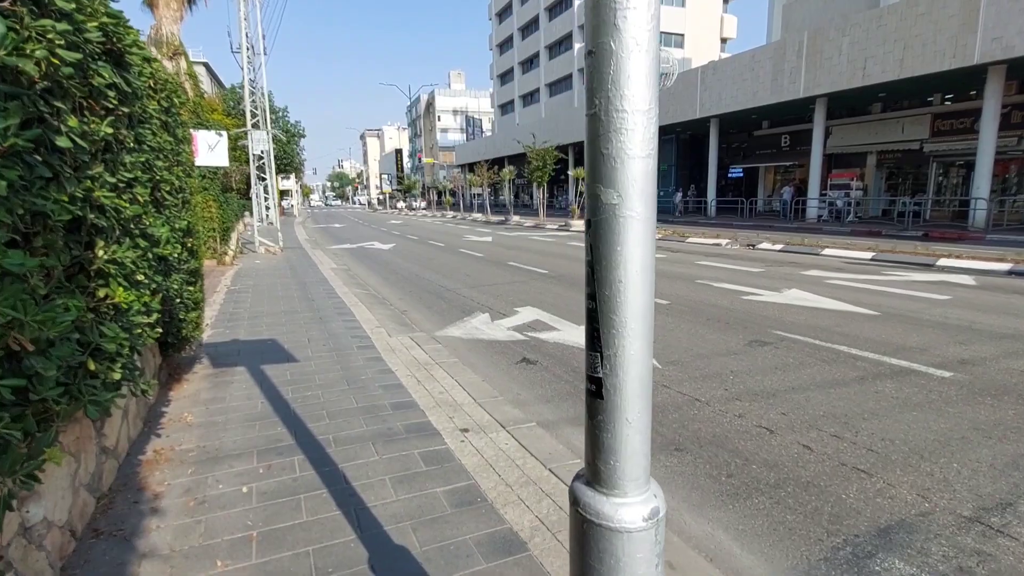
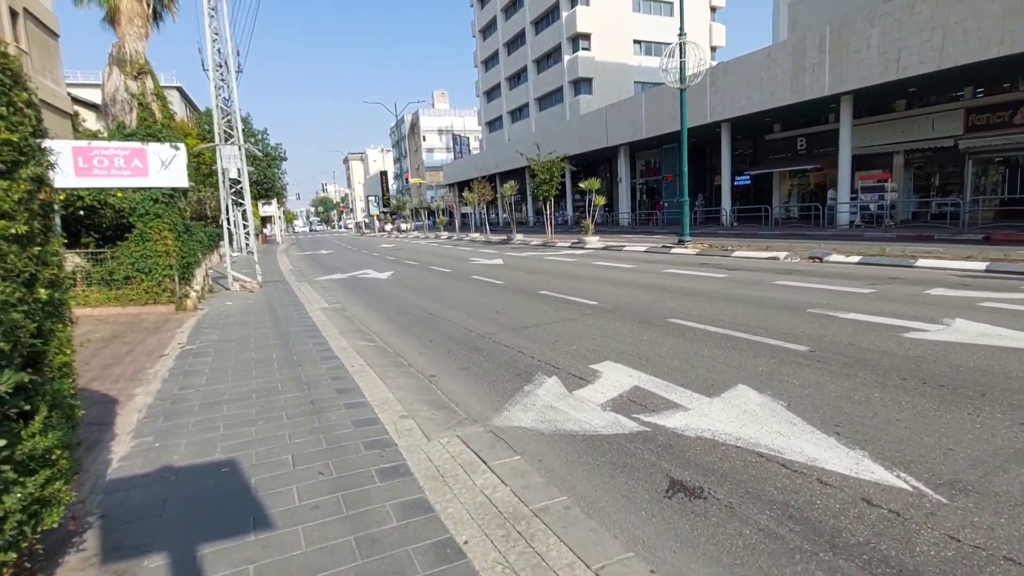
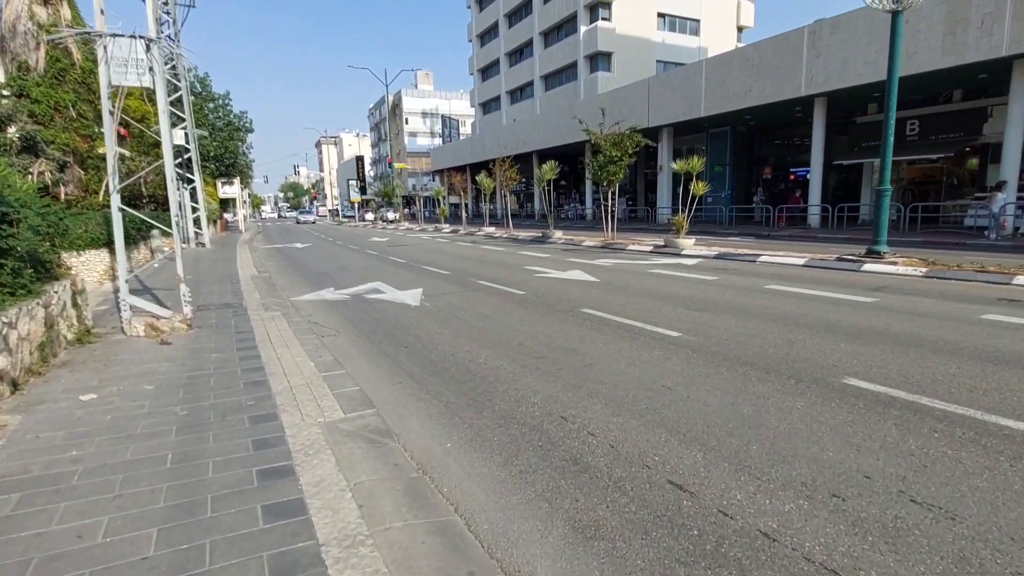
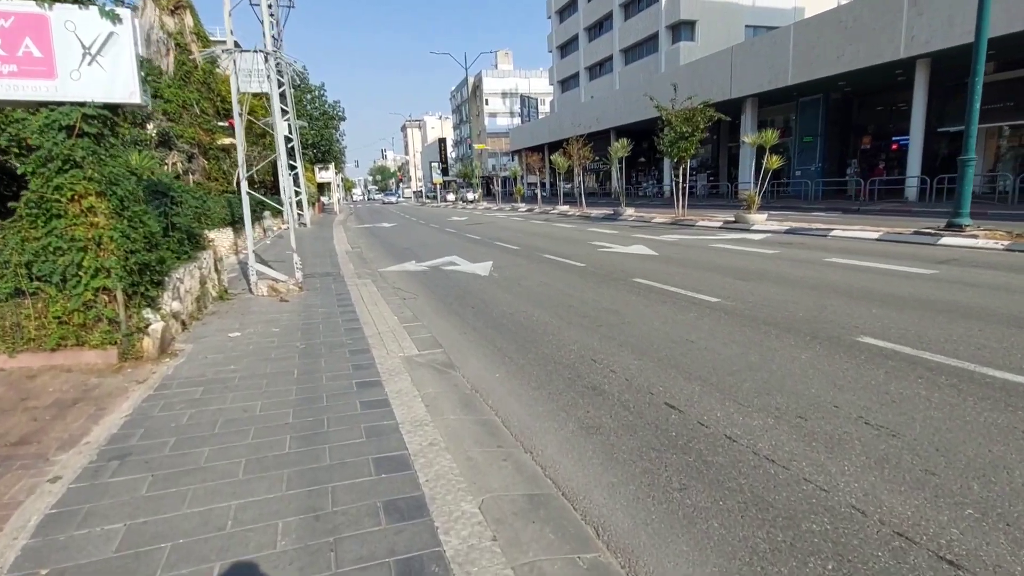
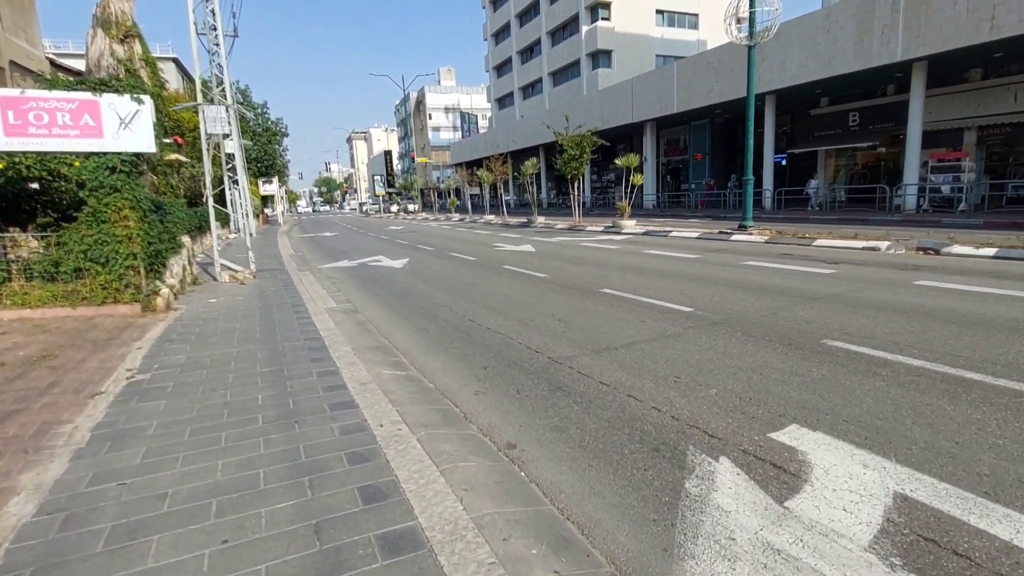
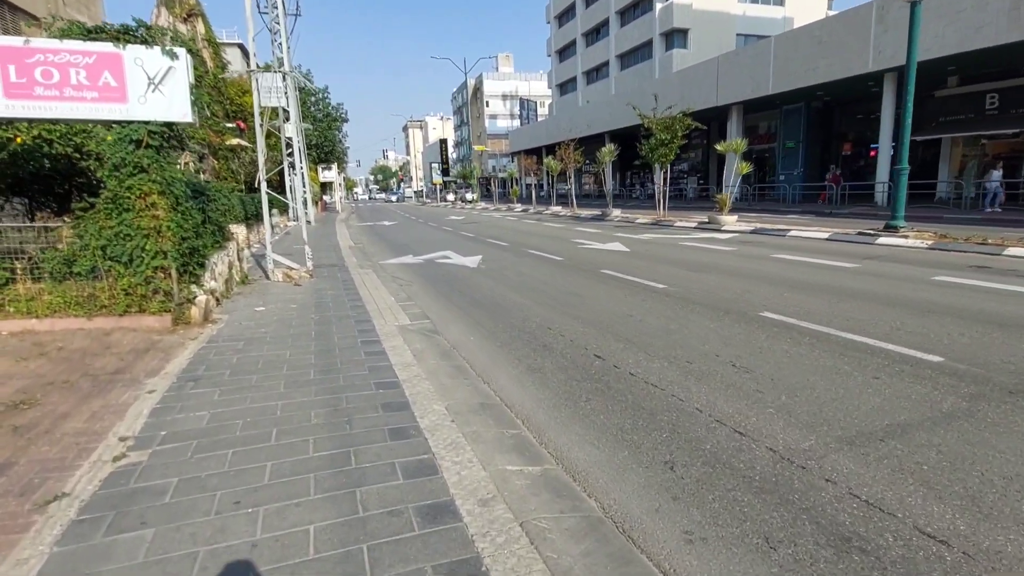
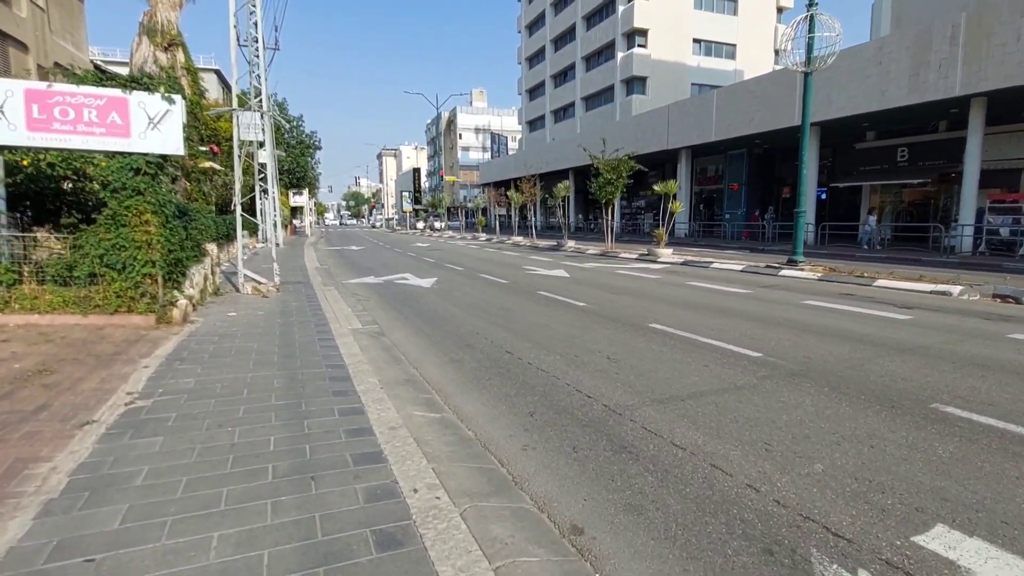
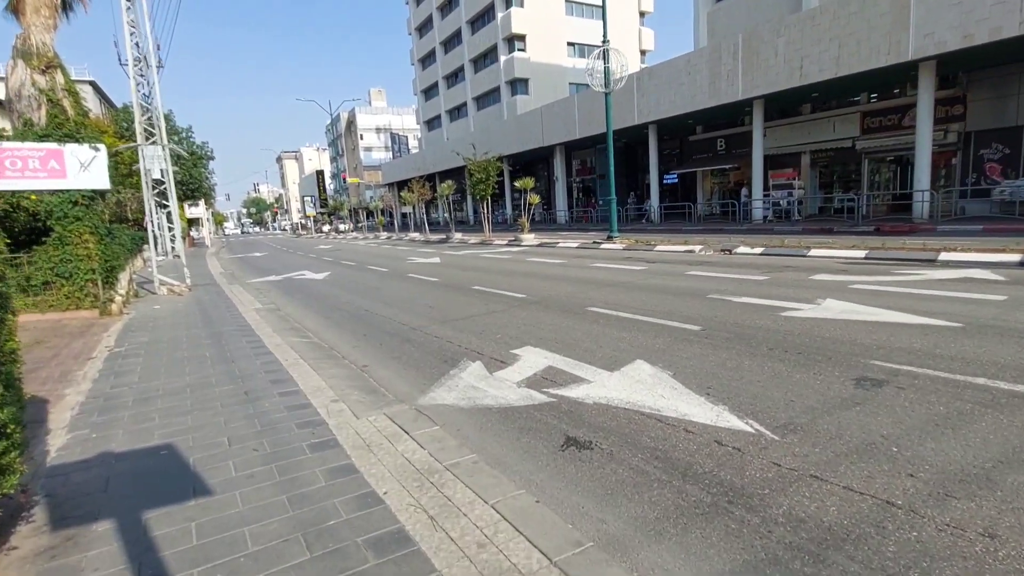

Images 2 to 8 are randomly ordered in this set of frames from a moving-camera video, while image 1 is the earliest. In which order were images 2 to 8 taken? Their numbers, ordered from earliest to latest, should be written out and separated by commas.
8, 2, 5, 7, 6, 4, 3
